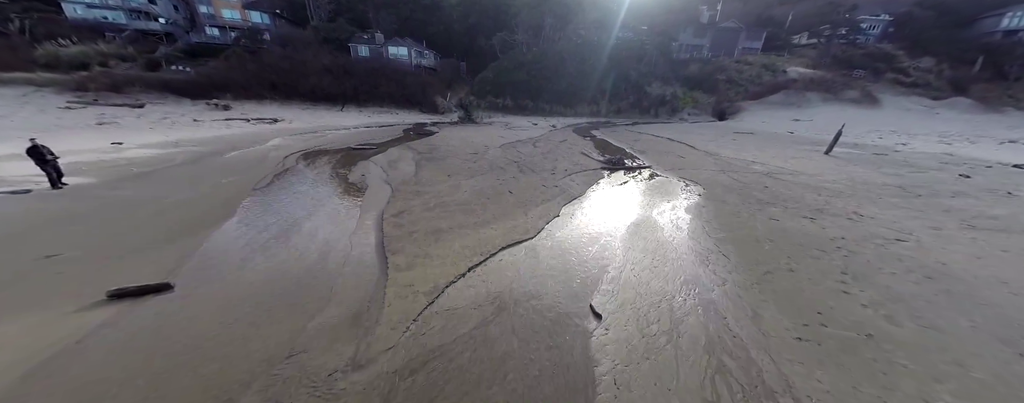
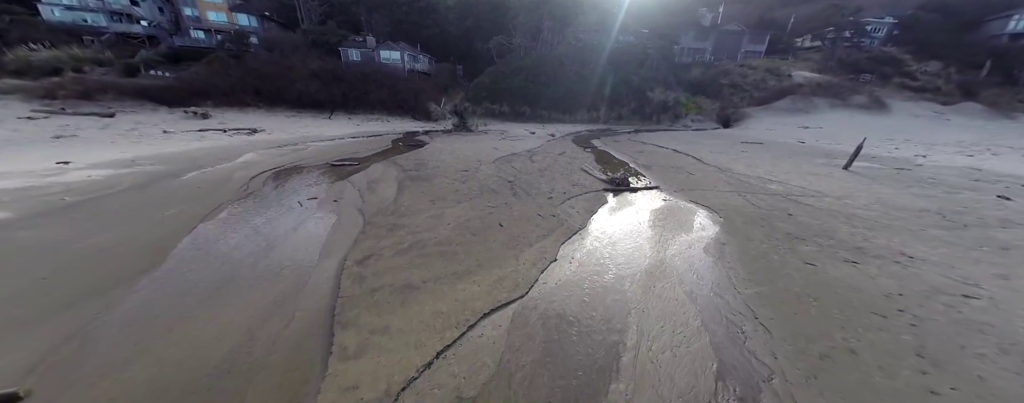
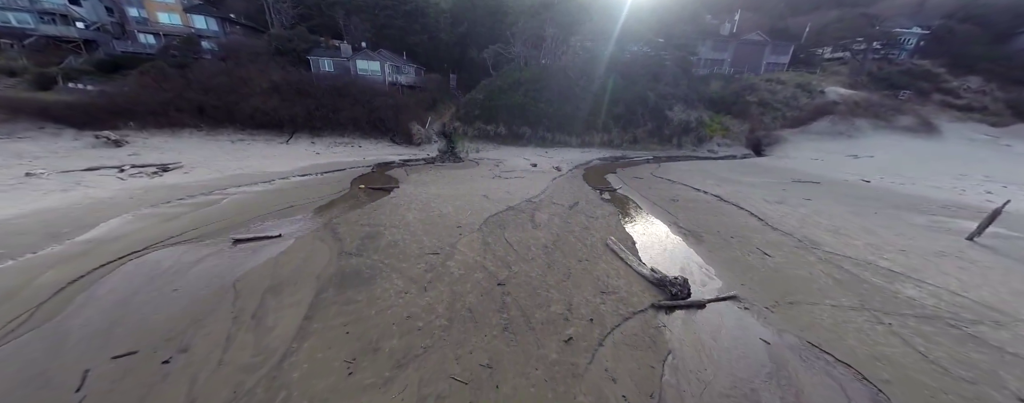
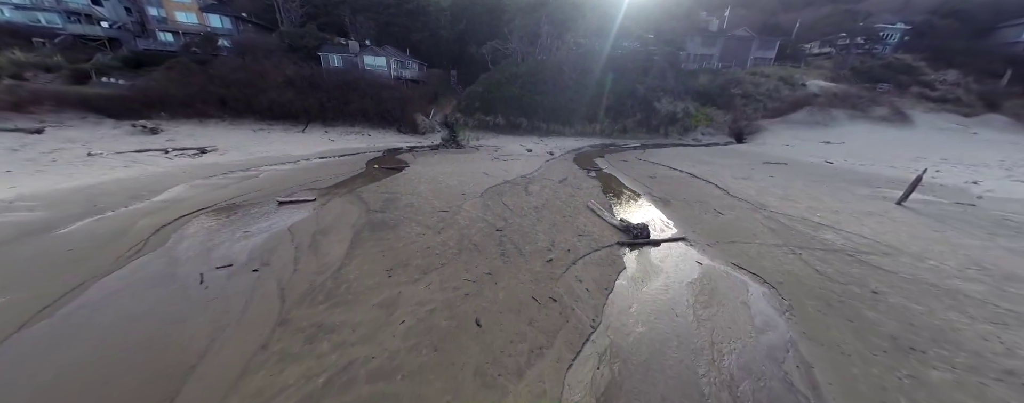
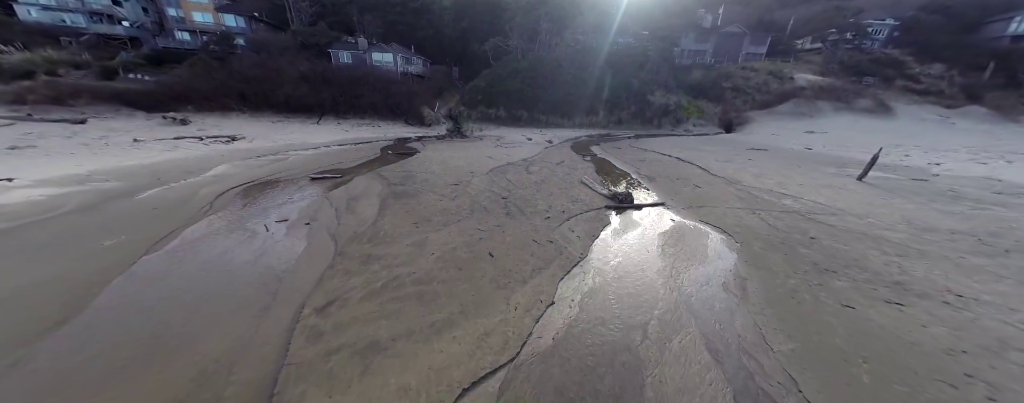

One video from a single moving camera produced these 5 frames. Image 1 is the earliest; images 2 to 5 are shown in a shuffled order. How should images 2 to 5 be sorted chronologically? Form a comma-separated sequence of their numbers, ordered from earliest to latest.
2, 5, 4, 3
